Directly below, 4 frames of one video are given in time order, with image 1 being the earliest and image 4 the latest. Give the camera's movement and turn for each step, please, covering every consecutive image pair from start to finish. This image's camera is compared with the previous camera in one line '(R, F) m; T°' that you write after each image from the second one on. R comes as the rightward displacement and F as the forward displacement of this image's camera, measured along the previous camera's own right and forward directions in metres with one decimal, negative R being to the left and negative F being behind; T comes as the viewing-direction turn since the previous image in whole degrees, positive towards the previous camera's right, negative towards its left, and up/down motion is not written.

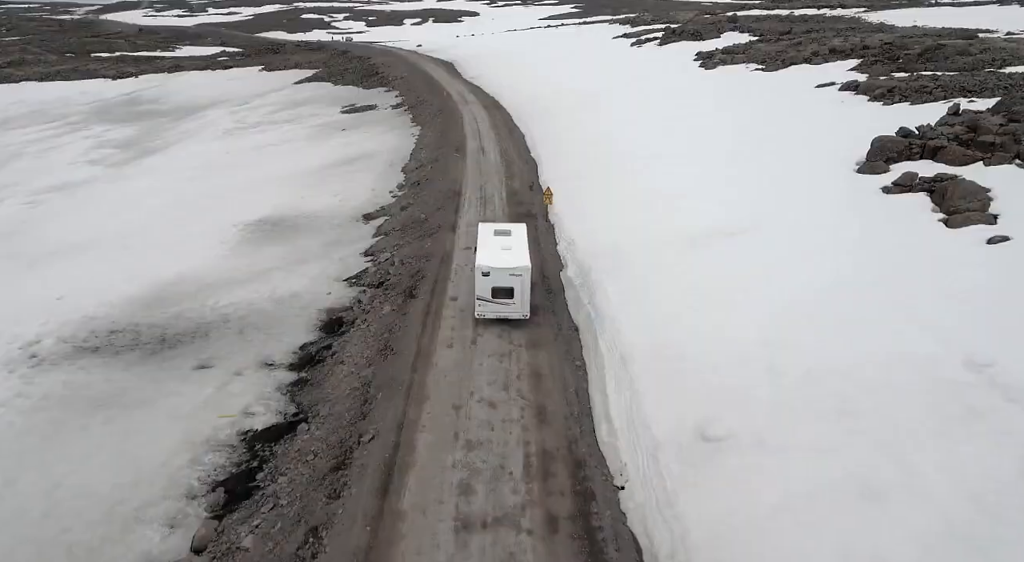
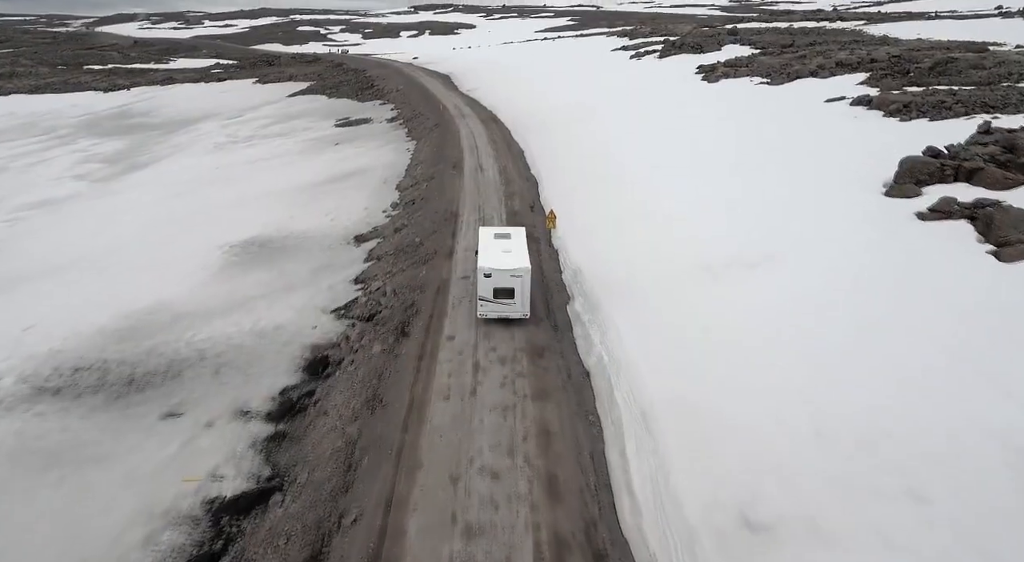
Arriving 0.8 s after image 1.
(-0.2, +1.4) m; 0°
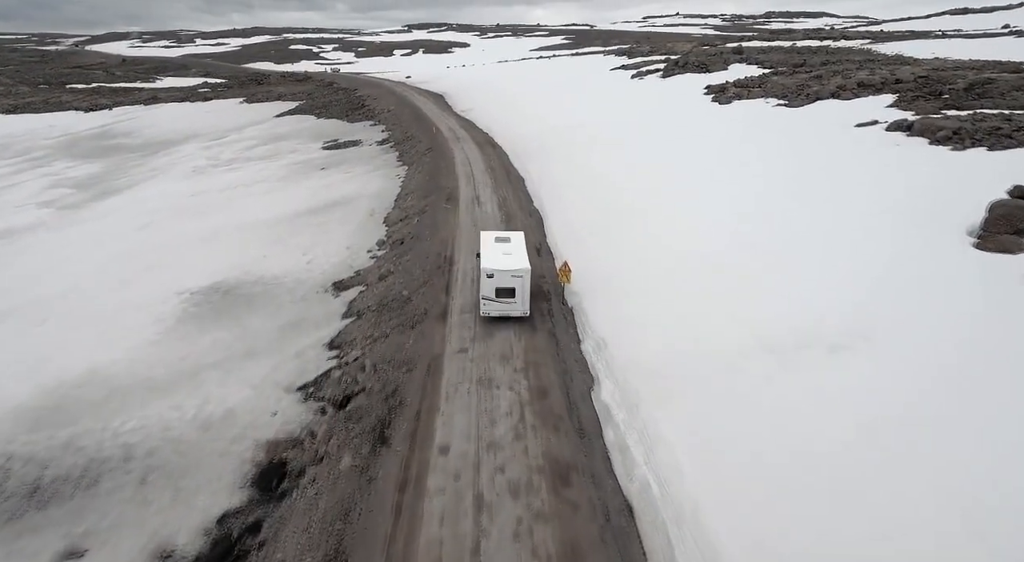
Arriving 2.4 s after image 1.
(-0.3, +3.1) m; +1°
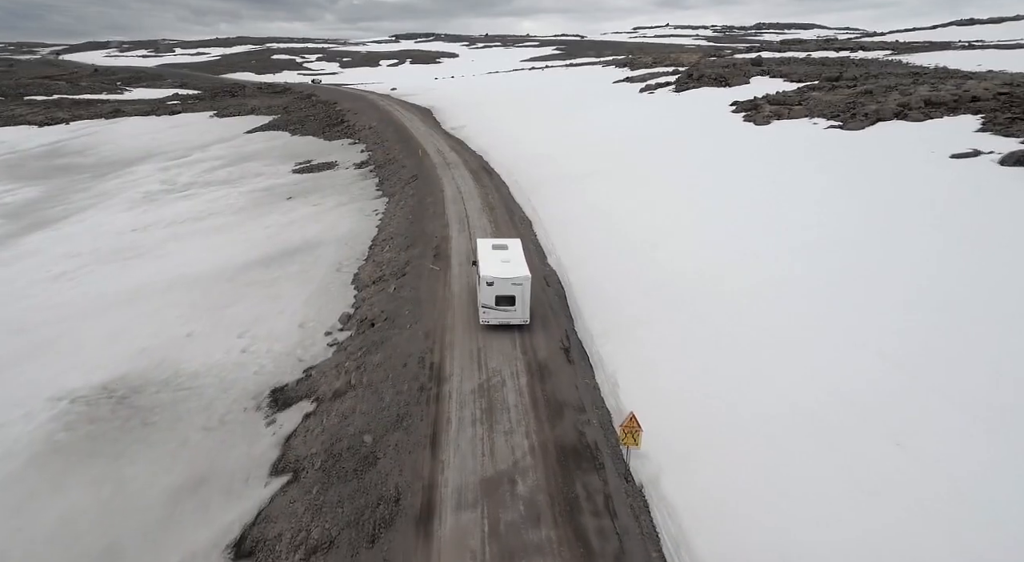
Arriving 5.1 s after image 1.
(-0.7, +6.2) m; +1°
